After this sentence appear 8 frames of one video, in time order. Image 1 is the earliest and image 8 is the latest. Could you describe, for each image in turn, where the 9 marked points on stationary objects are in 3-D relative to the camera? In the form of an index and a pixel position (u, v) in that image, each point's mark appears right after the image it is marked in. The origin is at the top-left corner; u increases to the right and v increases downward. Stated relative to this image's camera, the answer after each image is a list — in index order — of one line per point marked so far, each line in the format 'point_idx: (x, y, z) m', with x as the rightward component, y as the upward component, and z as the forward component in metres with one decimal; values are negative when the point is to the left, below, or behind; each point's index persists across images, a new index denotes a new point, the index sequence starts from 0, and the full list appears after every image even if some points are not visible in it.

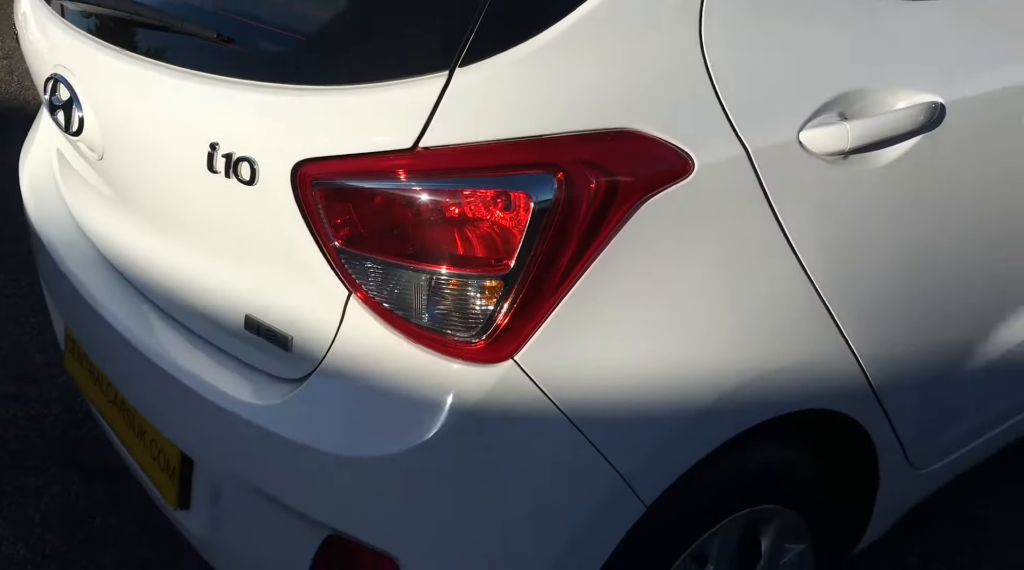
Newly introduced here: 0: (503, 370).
0: (0.0, -0.1, +1.1) m
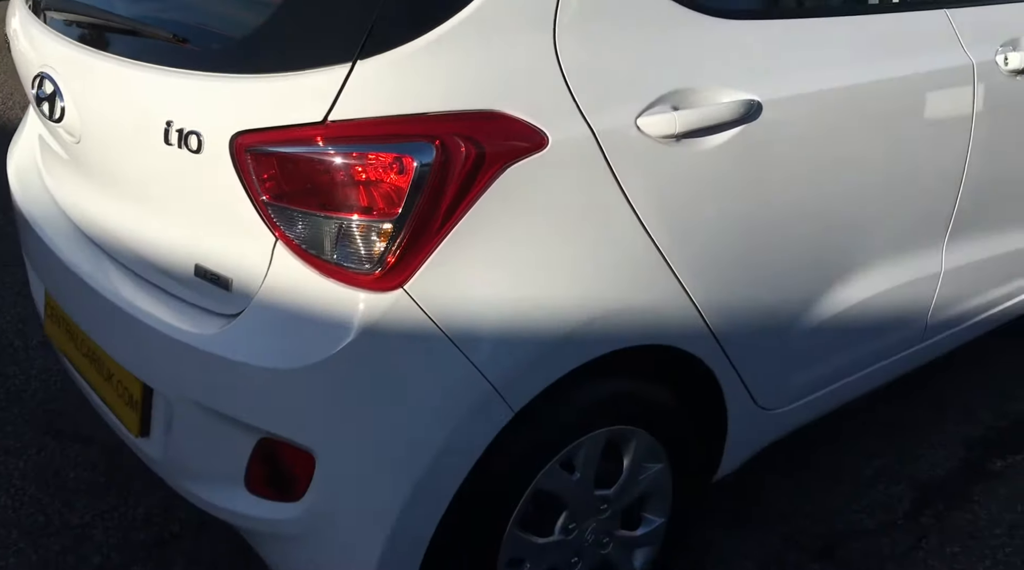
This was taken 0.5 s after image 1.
0: (-0.2, 0.0, +1.5) m
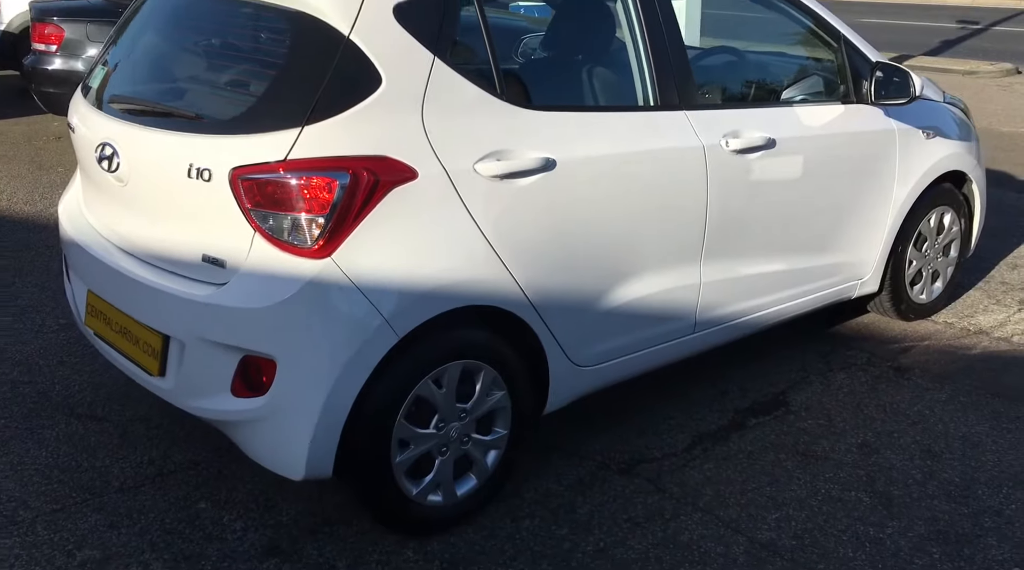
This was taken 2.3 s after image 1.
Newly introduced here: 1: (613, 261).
0: (-0.5, +0.1, +2.6) m
1: (+0.3, +0.1, +3.2) m
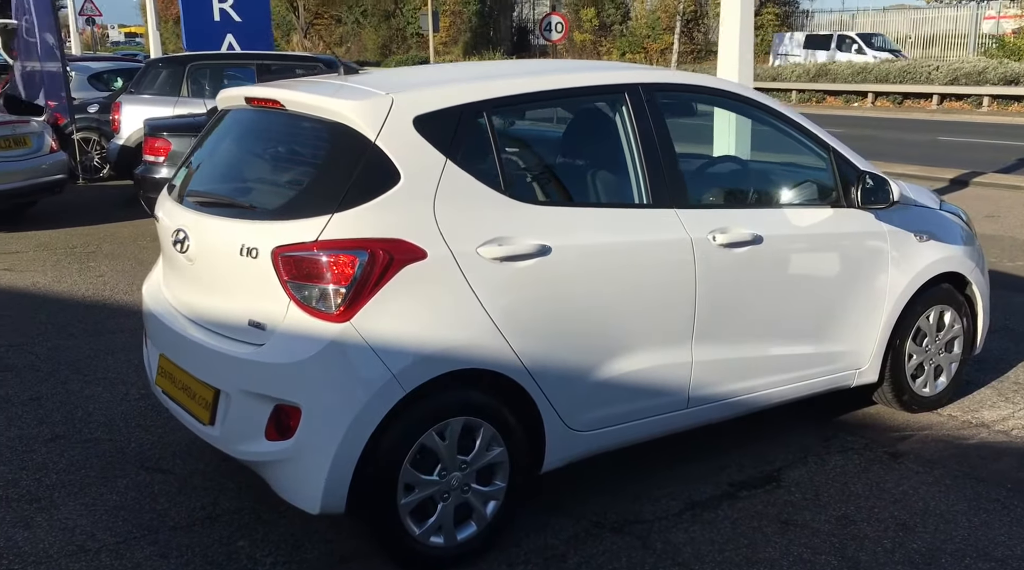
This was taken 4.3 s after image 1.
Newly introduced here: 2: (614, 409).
0: (-0.5, -0.1, +3.1) m
1: (+0.4, -0.2, +3.7) m
2: (+0.4, -0.5, +3.7) m
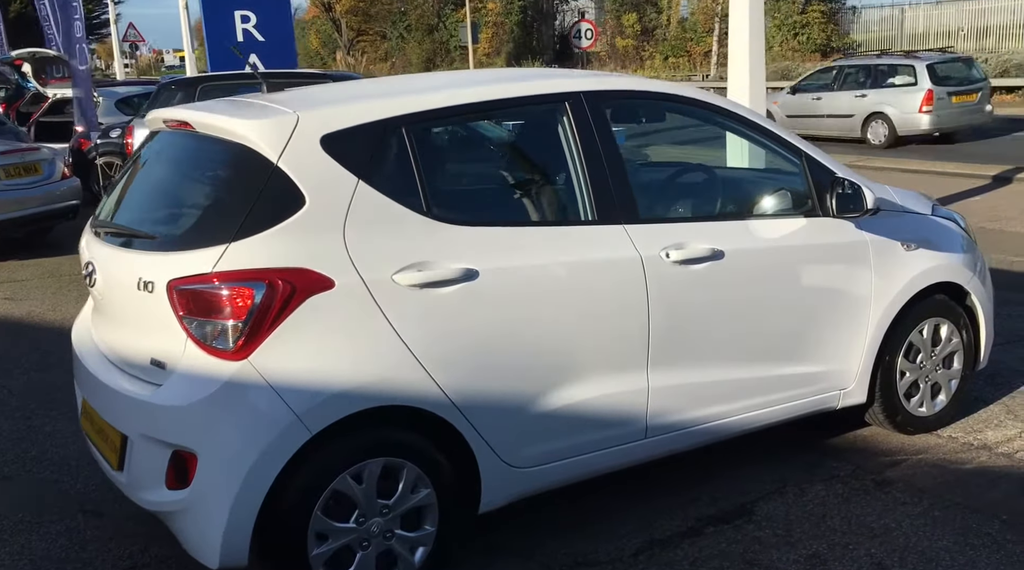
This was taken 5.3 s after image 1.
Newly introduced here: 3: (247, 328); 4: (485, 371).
0: (-0.8, -0.2, +2.9) m
1: (+0.1, -0.3, +3.4) m
2: (+0.2, -0.6, +3.5) m
3: (-0.8, -0.1, +2.9) m
4: (-0.1, -0.3, +3.3) m
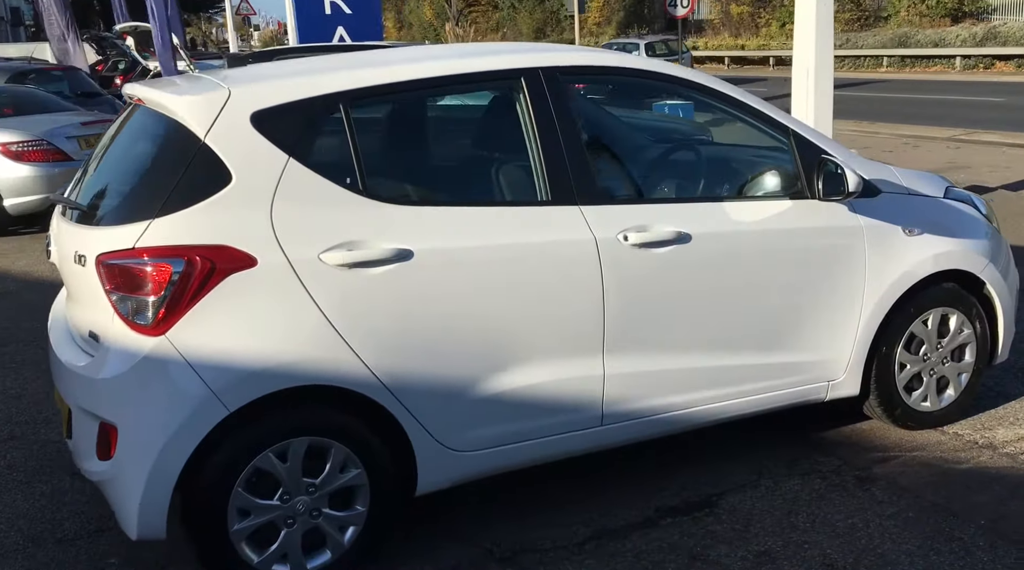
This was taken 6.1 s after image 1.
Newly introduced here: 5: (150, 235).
0: (-1.1, -0.2, +2.9) m
1: (-0.1, -0.2, +3.3) m
2: (0.0, -0.5, +3.4) m
3: (-1.0, -0.1, +2.9) m
4: (-0.3, -0.2, +3.2) m
5: (-1.1, +0.1, +3.0) m
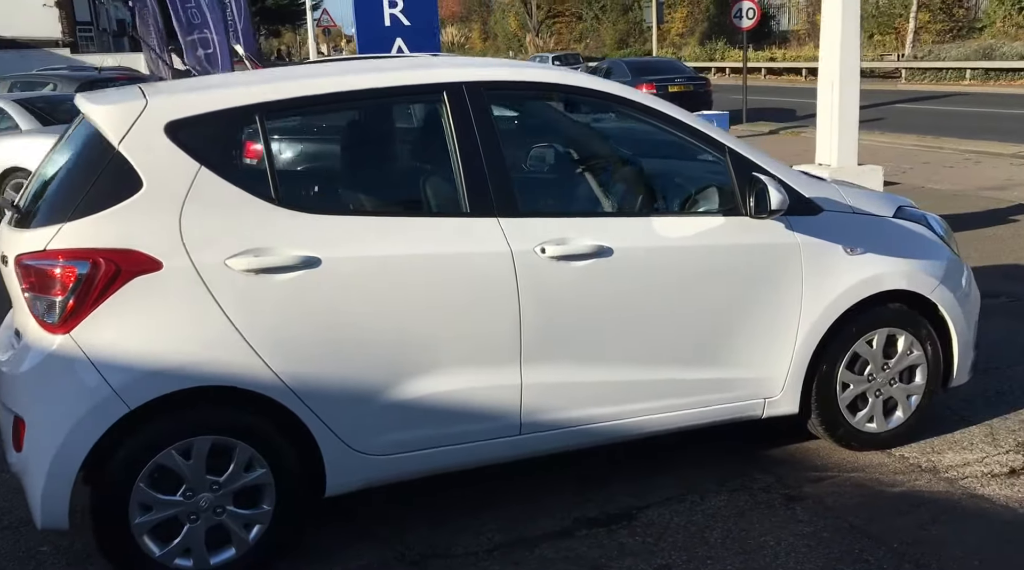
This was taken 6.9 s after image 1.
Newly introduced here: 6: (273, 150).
0: (-1.4, -0.2, +3.1) m
1: (-0.4, -0.3, +3.4) m
2: (-0.3, -0.5, +3.5) m
3: (-1.4, -0.1, +3.1) m
4: (-0.6, -0.2, +3.3) m
5: (-1.4, +0.1, +3.1) m
6: (-0.8, +0.5, +3.4) m
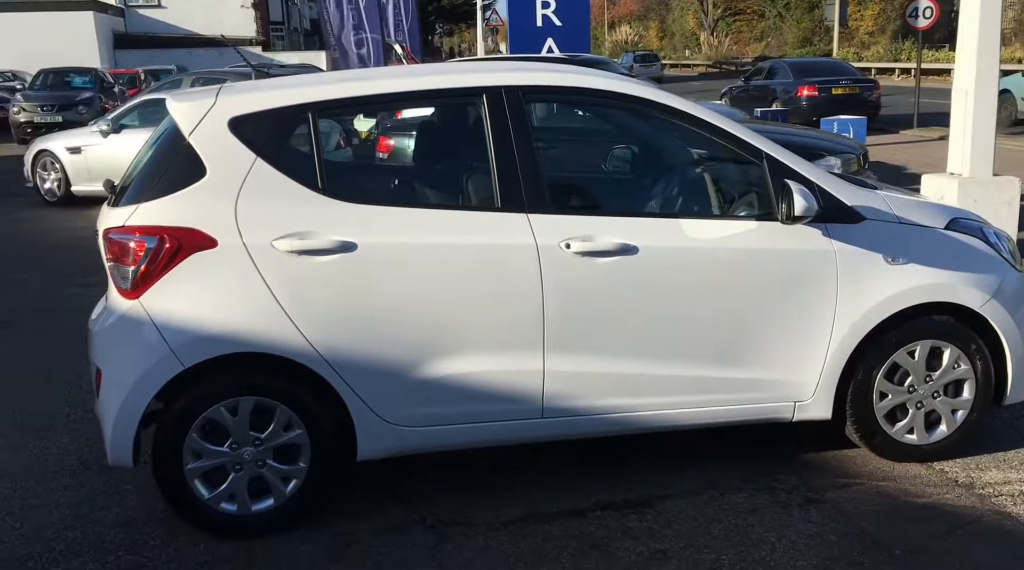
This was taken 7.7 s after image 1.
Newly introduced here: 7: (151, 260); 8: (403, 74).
0: (-1.4, -0.1, +3.5) m
1: (-0.3, -0.2, +3.7) m
2: (-0.3, -0.5, +3.8) m
3: (-1.3, 0.0, +3.5) m
4: (-0.6, -0.2, +3.6) m
5: (-1.4, +0.2, +3.6) m
6: (-0.7, +0.5, +3.7) m
7: (-1.3, +0.1, +3.5) m
8: (-0.4, +0.9, +3.9) m
